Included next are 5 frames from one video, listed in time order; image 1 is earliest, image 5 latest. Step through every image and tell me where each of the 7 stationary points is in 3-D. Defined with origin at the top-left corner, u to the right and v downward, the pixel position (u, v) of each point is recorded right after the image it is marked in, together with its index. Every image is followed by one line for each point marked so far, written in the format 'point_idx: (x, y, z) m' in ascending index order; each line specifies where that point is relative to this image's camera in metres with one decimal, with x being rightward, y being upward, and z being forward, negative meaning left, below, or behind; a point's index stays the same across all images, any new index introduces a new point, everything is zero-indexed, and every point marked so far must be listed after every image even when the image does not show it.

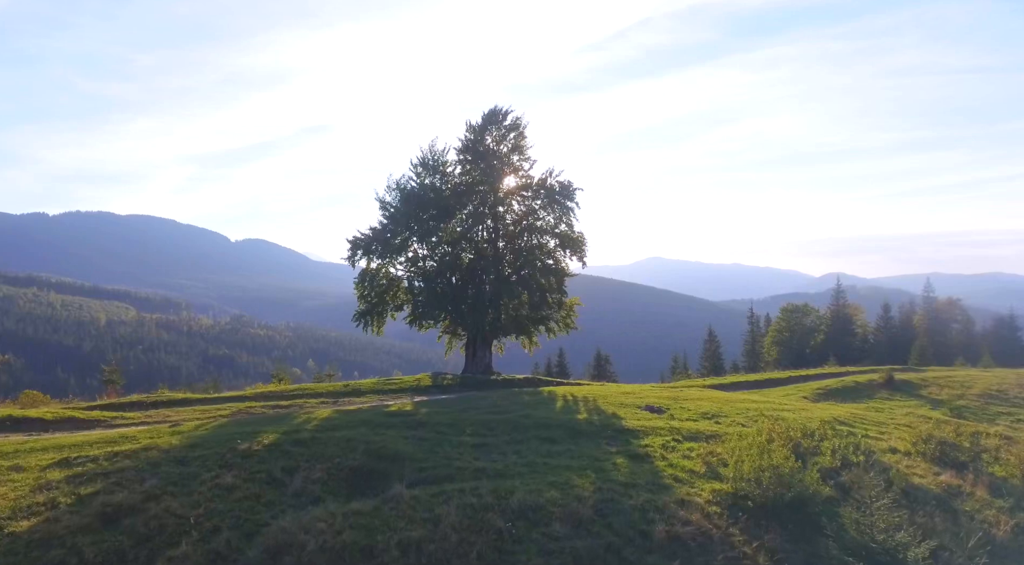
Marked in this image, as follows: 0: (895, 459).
0: (+9.2, -4.3, +17.0) m
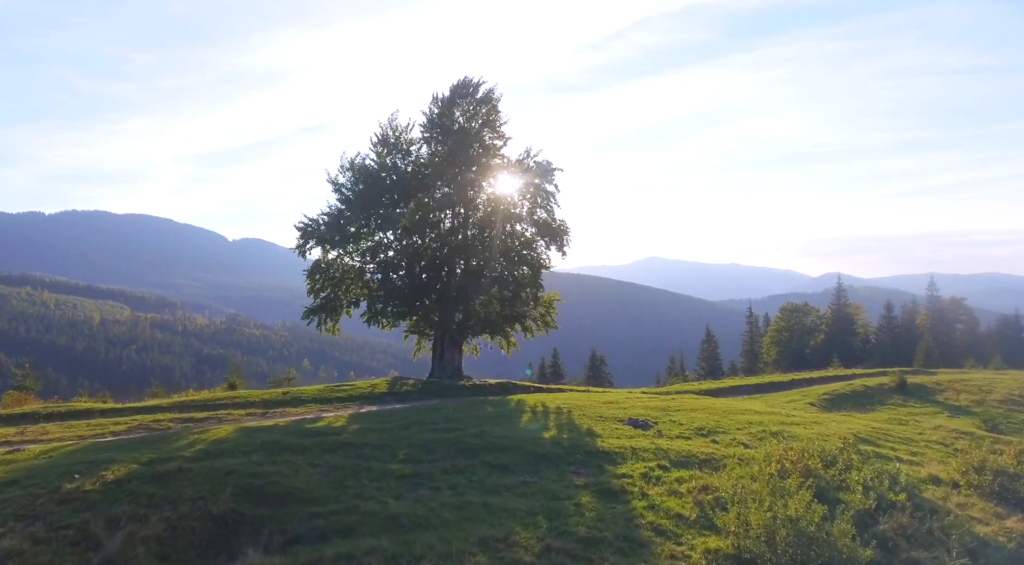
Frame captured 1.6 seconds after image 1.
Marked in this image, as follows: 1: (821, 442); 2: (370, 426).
0: (+8.0, -4.0, +13.1) m
1: (+7.5, -3.8, +17.0) m
2: (-3.7, -3.7, +18.1) m
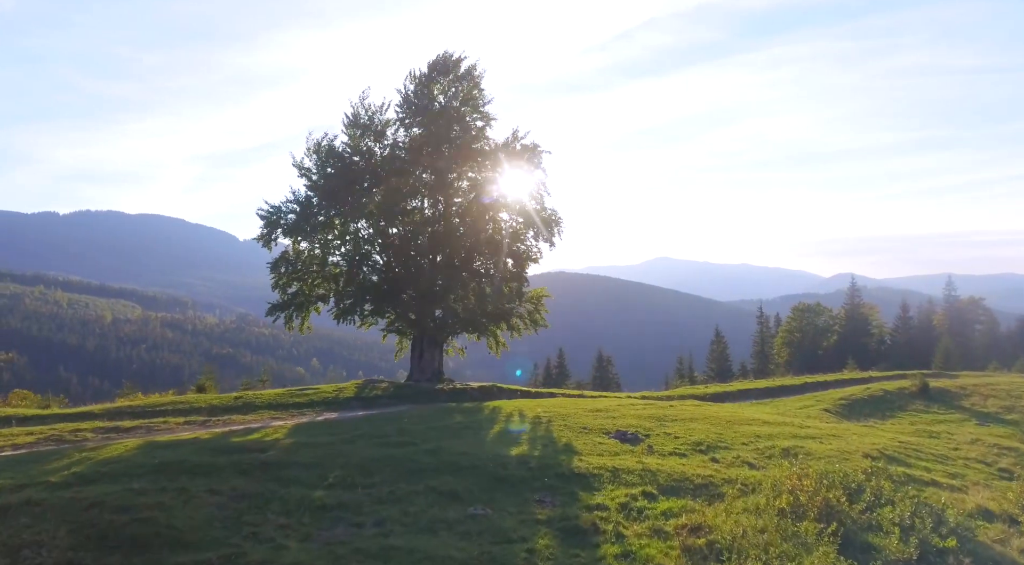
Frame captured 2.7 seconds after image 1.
0: (+7.2, -3.7, +10.3) m
1: (+6.6, -3.6, +14.2) m
2: (-4.5, -3.4, +15.5) m
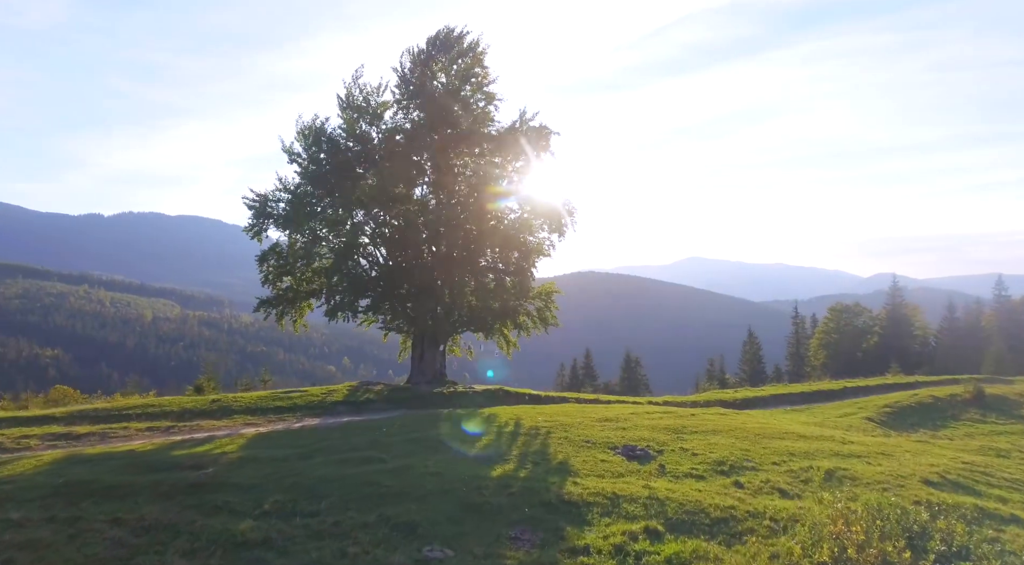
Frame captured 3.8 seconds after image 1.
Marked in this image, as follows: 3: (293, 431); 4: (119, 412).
0: (+6.7, -3.5, +7.7) m
1: (+6.3, -3.4, +11.5) m
2: (-4.7, -3.2, +13.3) m
3: (-5.0, -3.4, +16.4) m
4: (-10.9, -3.6, +19.7) m
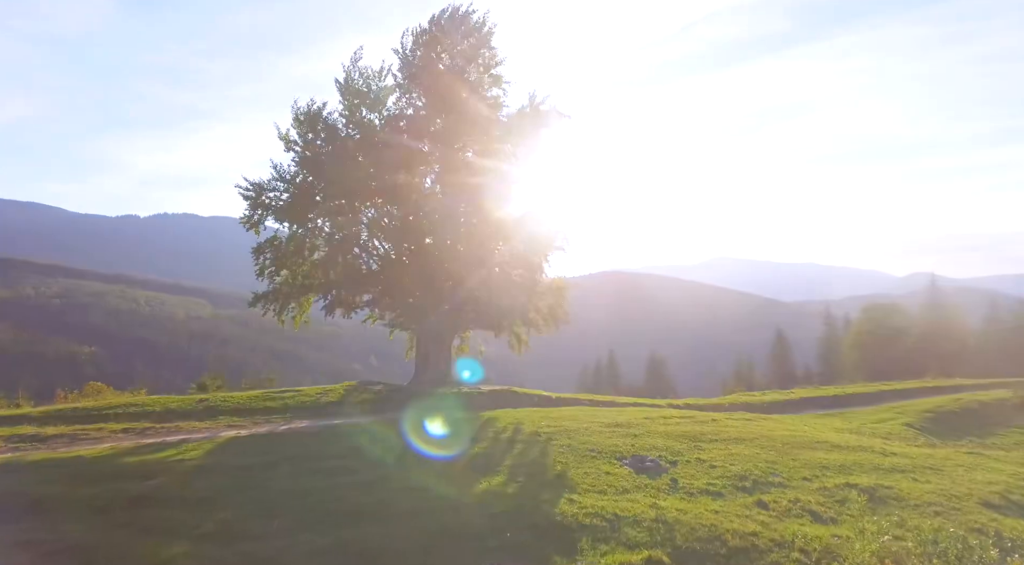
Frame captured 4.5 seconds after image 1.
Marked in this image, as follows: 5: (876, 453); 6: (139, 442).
0: (+6.3, -3.3, +5.9) m
1: (+6.1, -3.2, +9.7) m
2: (-4.9, -3.0, +12.0) m
3: (-5.1, -3.2, +15.0) m
4: (-10.8, -3.4, +18.5) m
5: (+7.7, -3.6, +15.0) m
6: (-7.7, -3.3, +14.8) m
